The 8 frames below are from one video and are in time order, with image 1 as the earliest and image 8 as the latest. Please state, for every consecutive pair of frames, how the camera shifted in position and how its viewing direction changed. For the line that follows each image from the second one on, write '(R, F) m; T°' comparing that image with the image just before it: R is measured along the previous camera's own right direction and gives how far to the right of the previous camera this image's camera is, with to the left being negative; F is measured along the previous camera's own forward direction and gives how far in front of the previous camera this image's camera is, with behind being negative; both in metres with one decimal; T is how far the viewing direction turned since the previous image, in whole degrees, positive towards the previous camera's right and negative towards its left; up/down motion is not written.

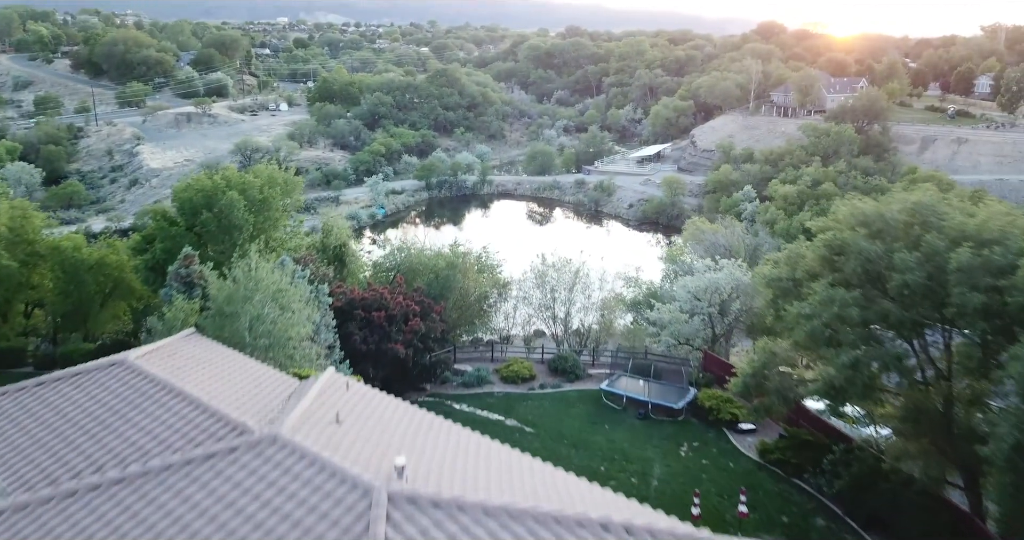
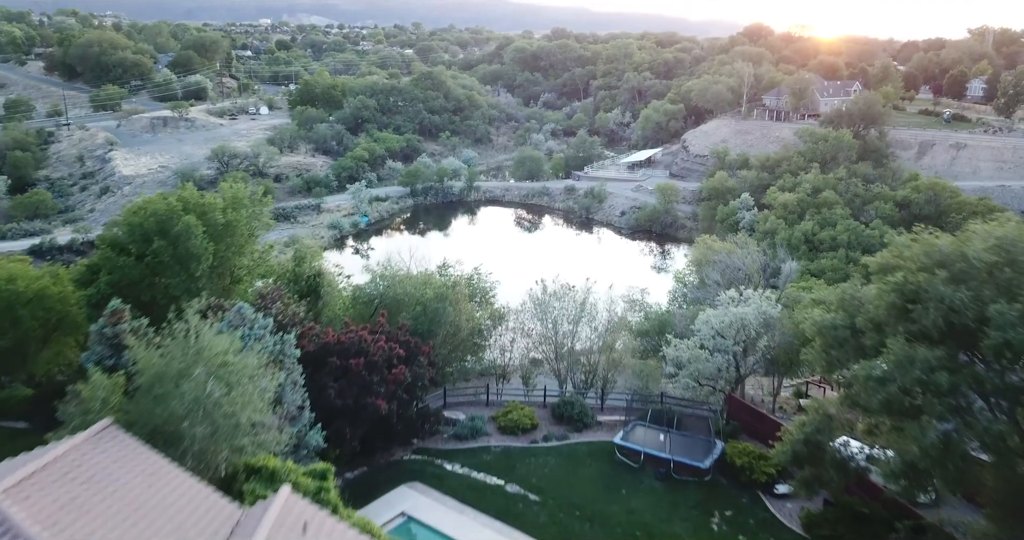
(-0.2, +1.3) m; +1°
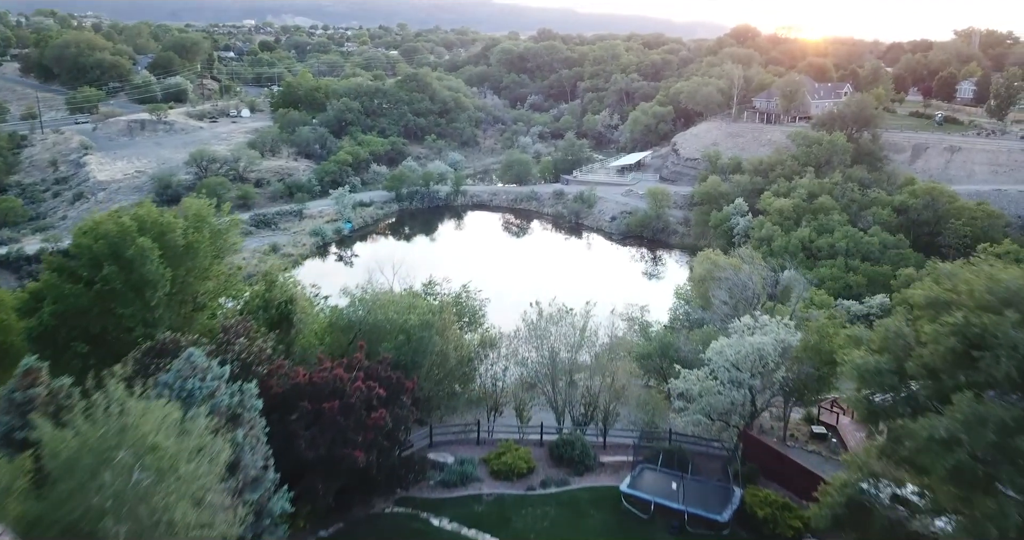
(-0.1, +0.9) m; +1°
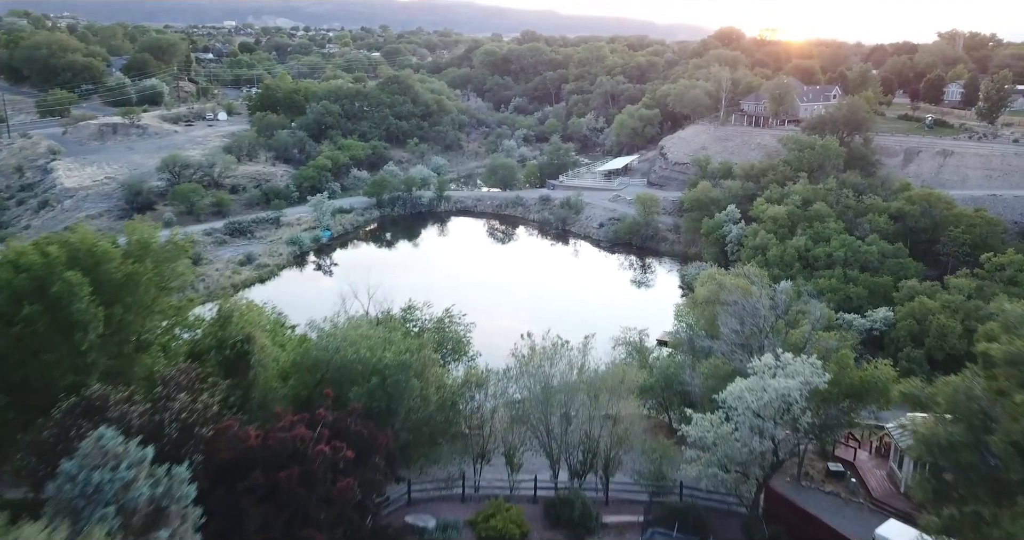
(0.0, +1.1) m; +1°
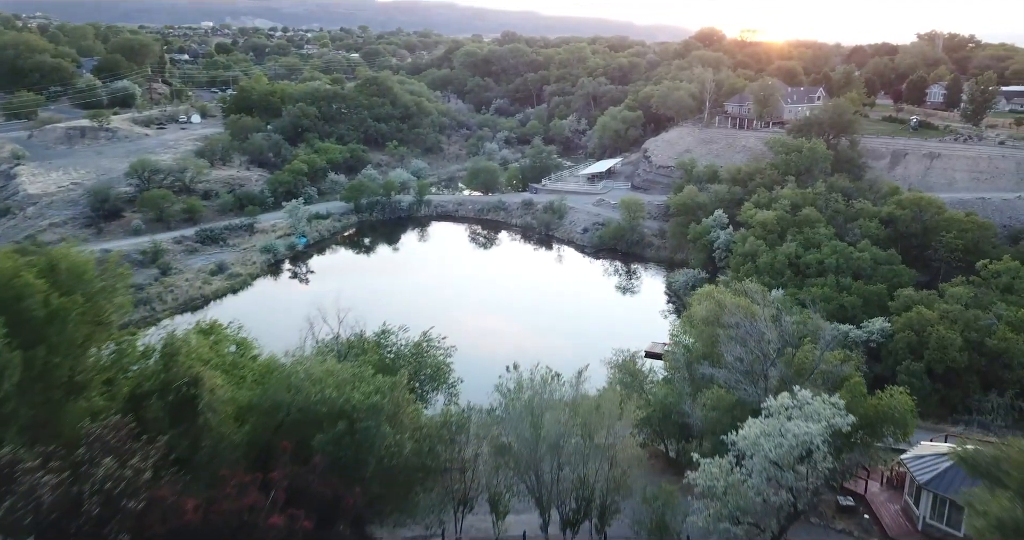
(0.0, +0.9) m; +1°
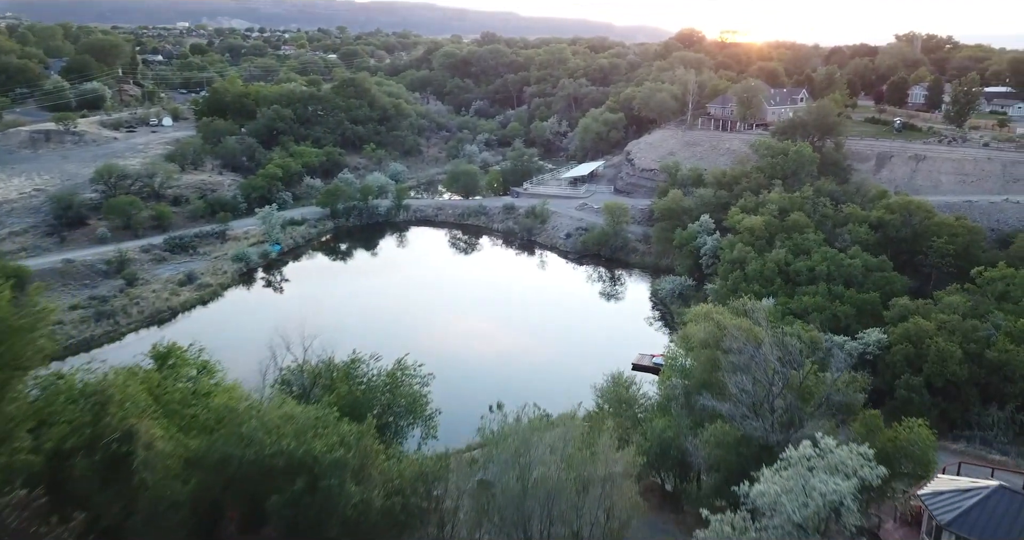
(0.0, +0.9) m; +1°
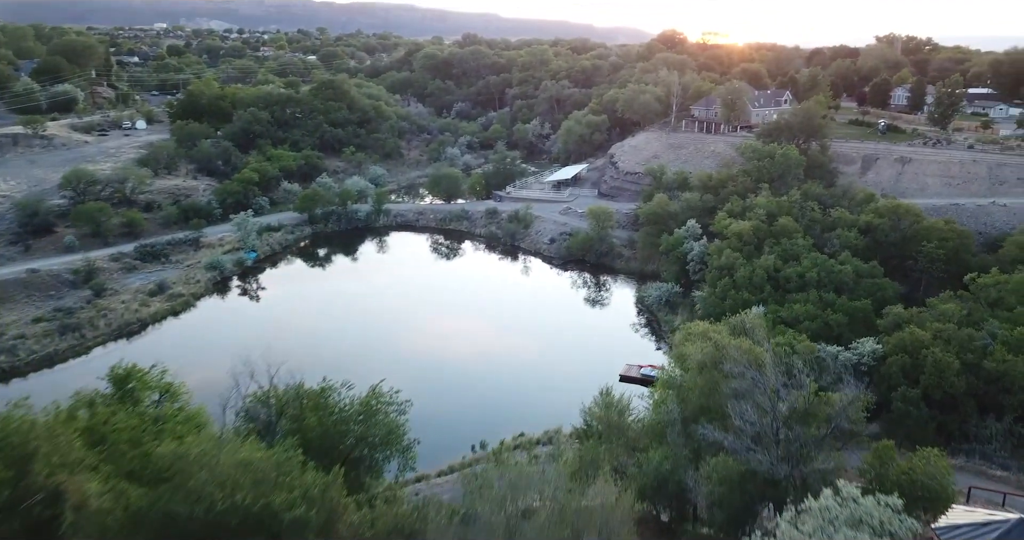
(0.0, +0.7) m; +1°
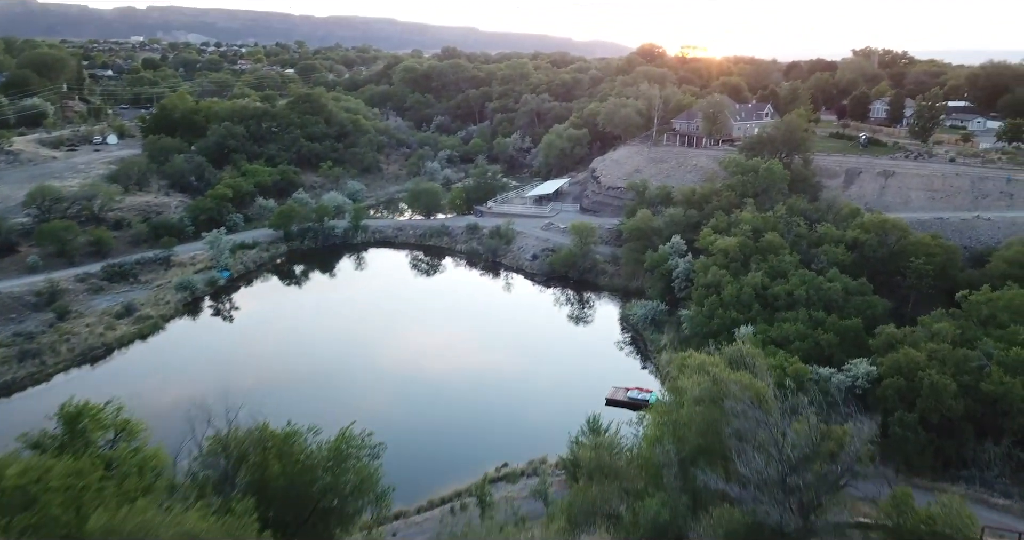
(0.0, +0.7) m; +1°
